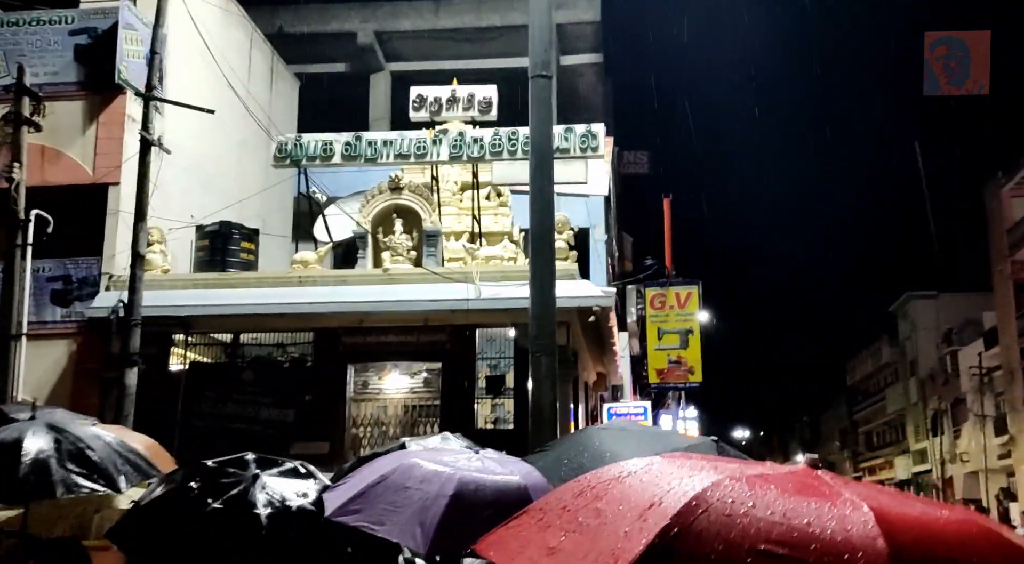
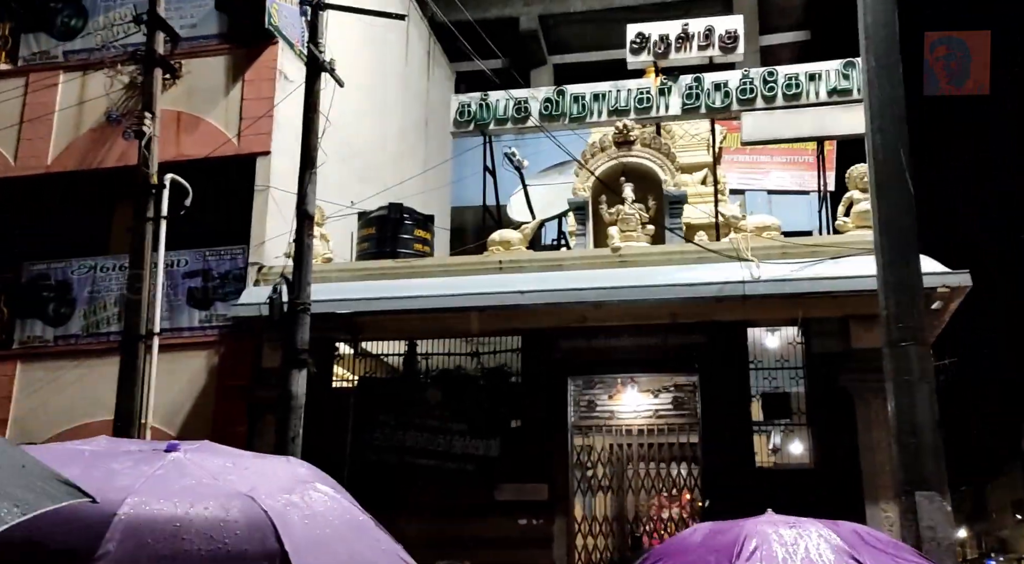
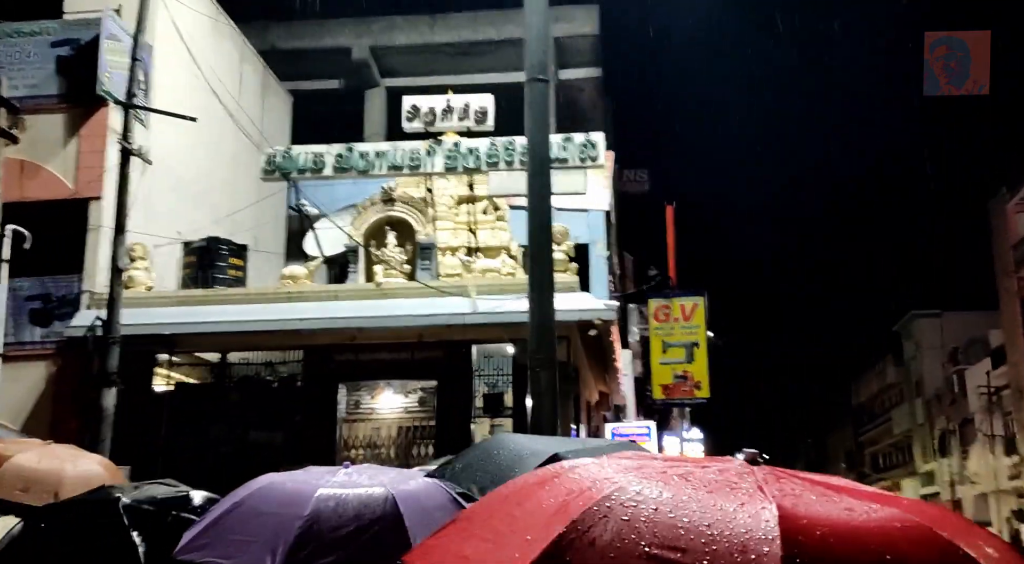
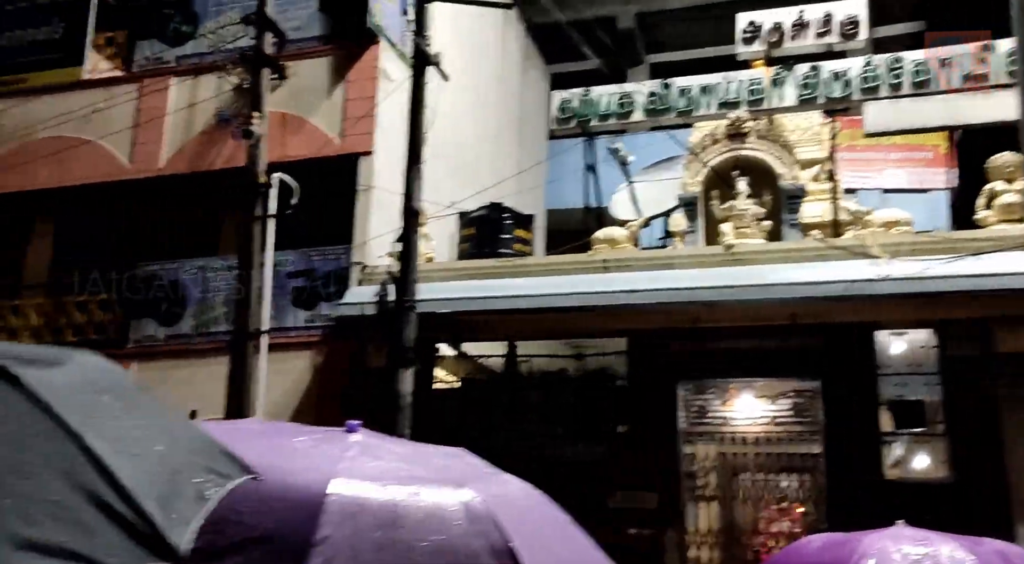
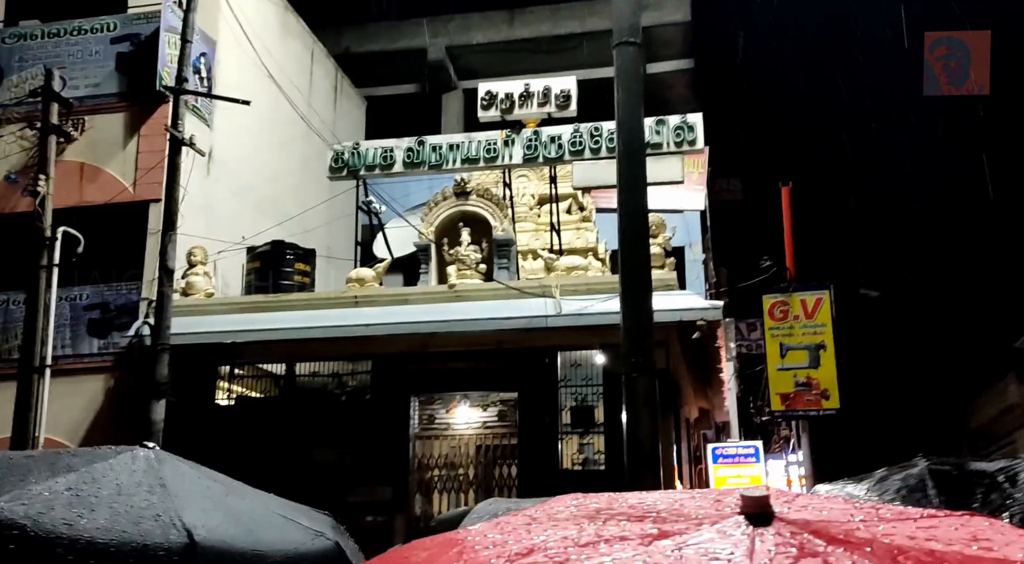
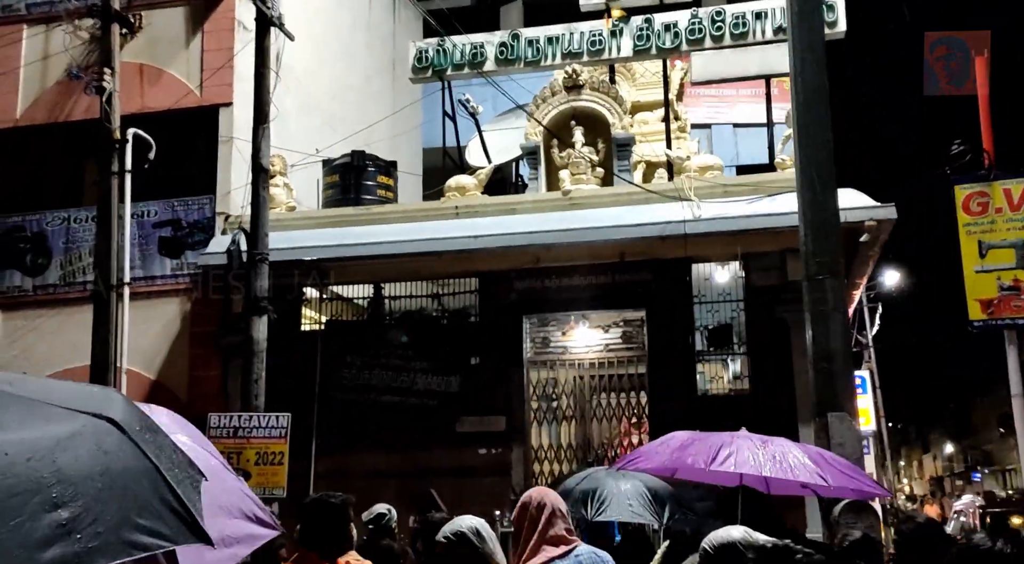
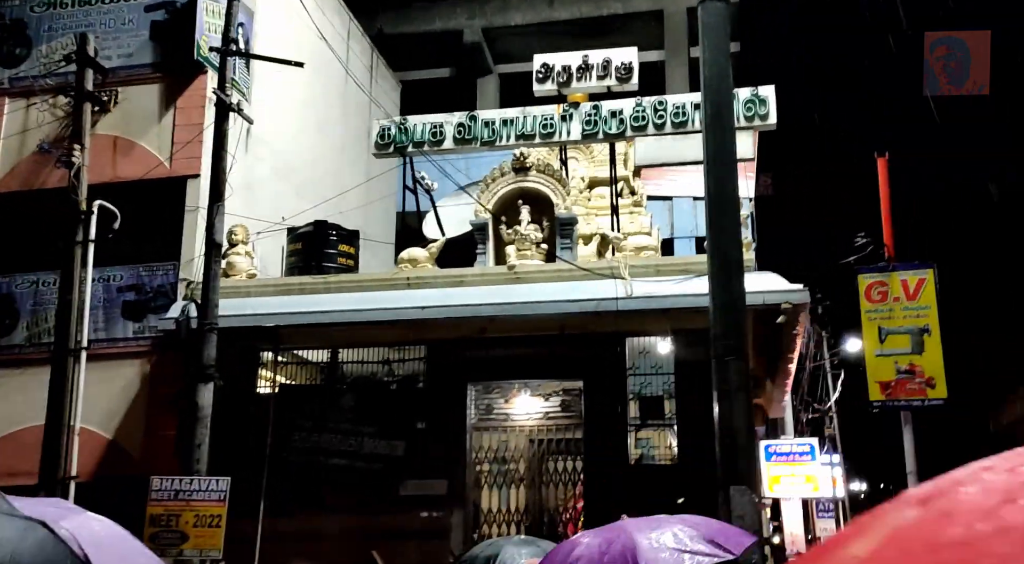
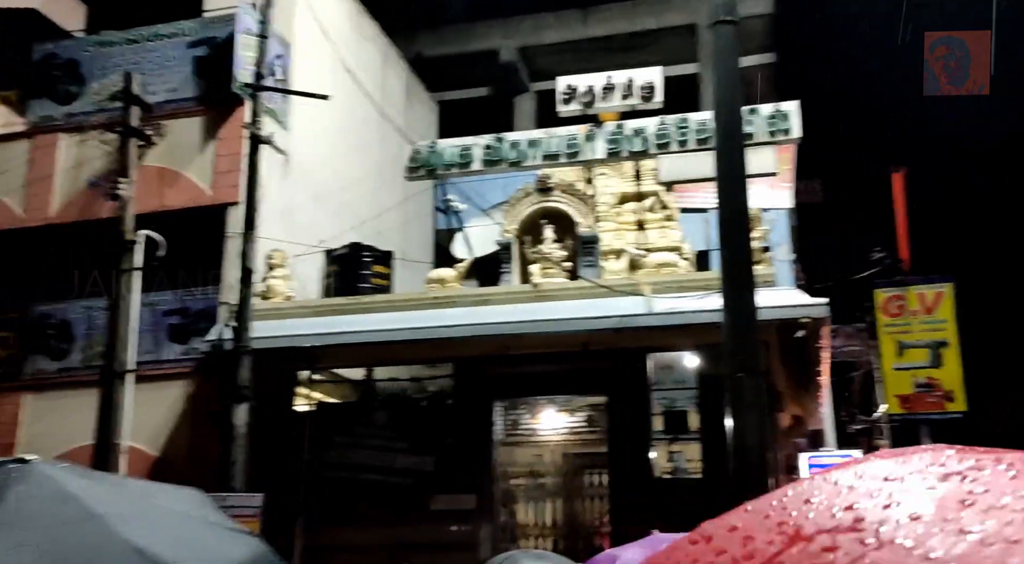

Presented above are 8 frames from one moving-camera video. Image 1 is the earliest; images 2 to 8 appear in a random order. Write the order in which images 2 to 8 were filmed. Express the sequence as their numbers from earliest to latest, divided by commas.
3, 5, 8, 7, 6, 2, 4
